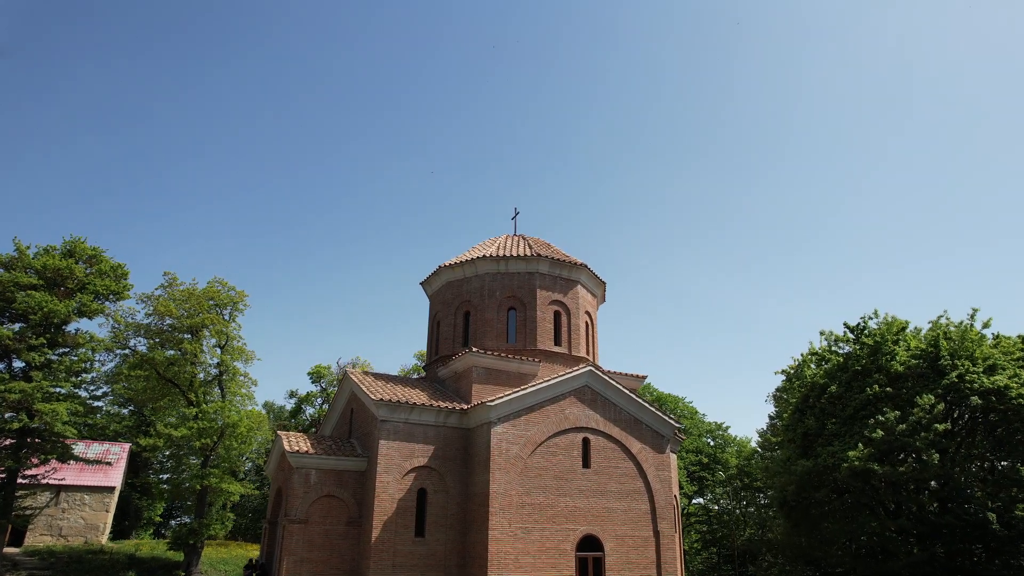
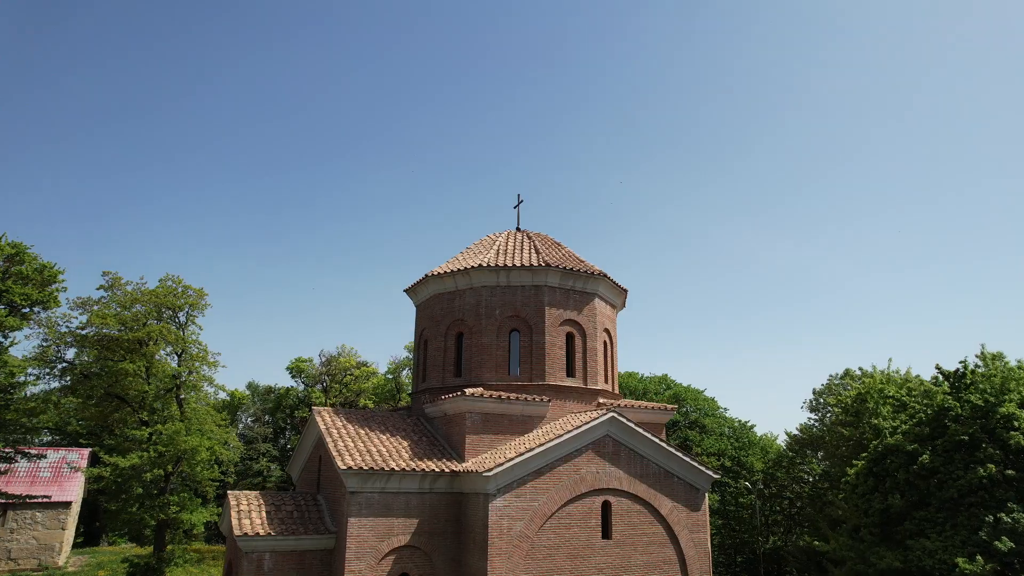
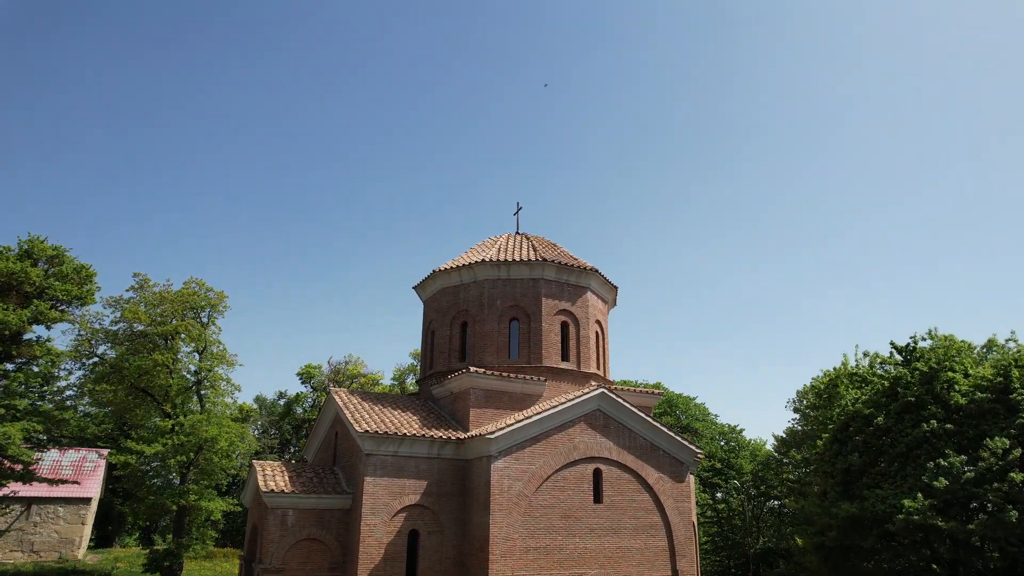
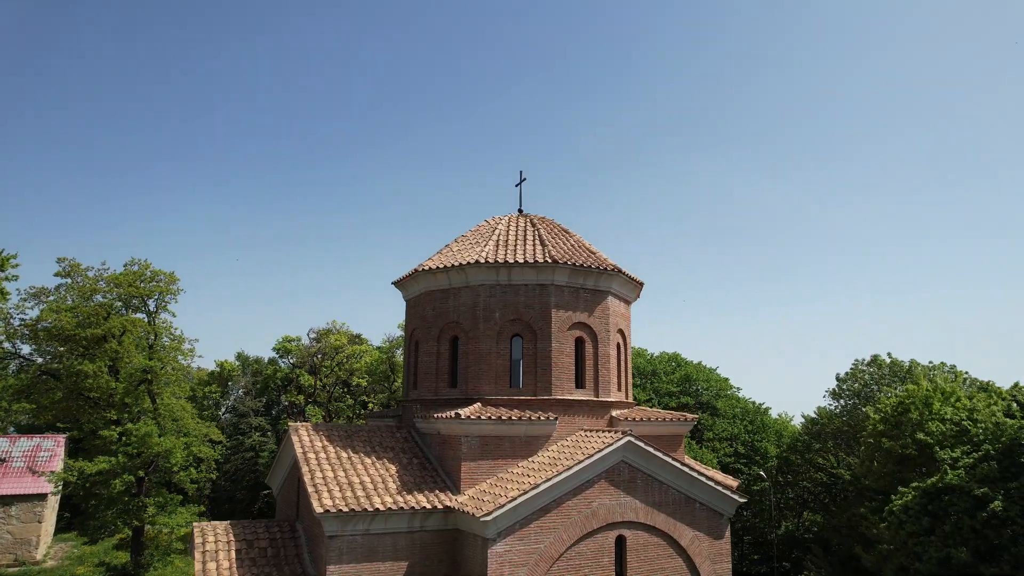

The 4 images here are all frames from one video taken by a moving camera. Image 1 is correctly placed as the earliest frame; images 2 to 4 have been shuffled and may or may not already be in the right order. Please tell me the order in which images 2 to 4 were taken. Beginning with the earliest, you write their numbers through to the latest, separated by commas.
3, 2, 4
